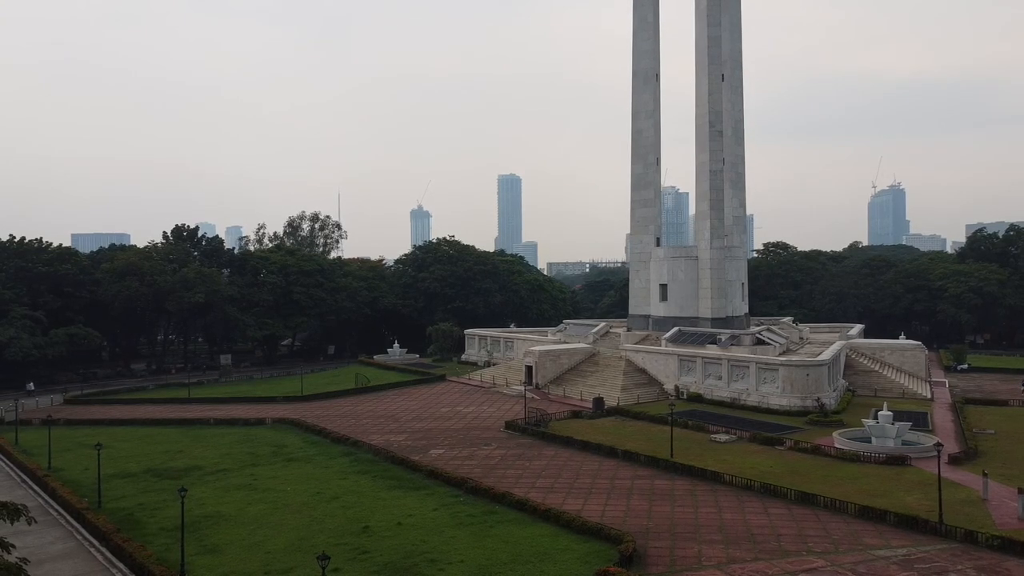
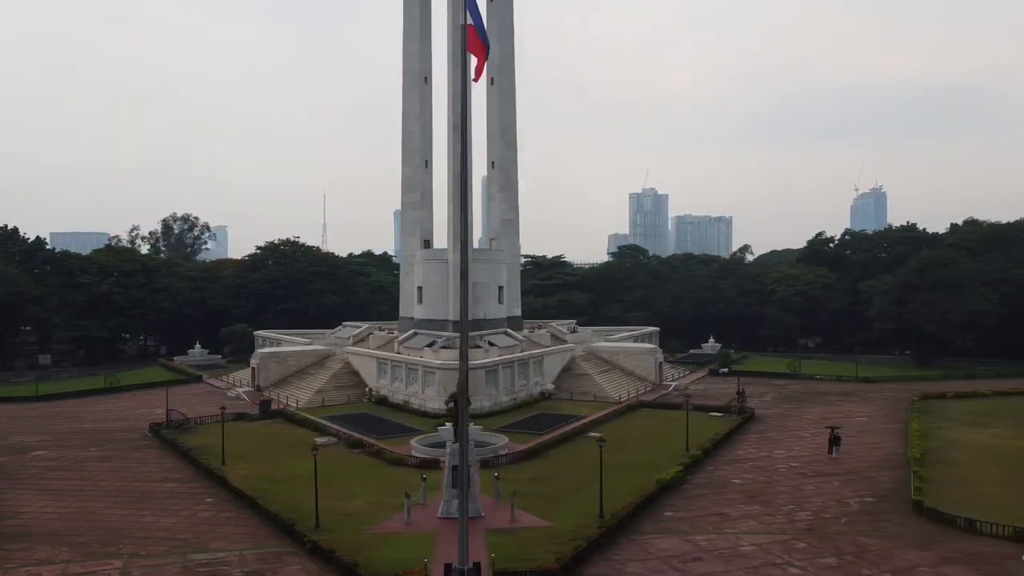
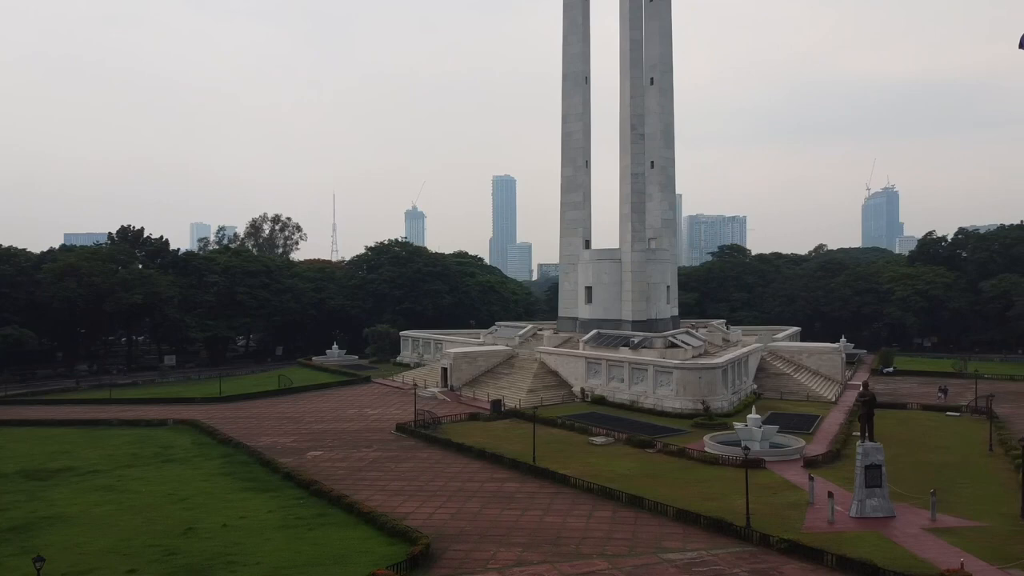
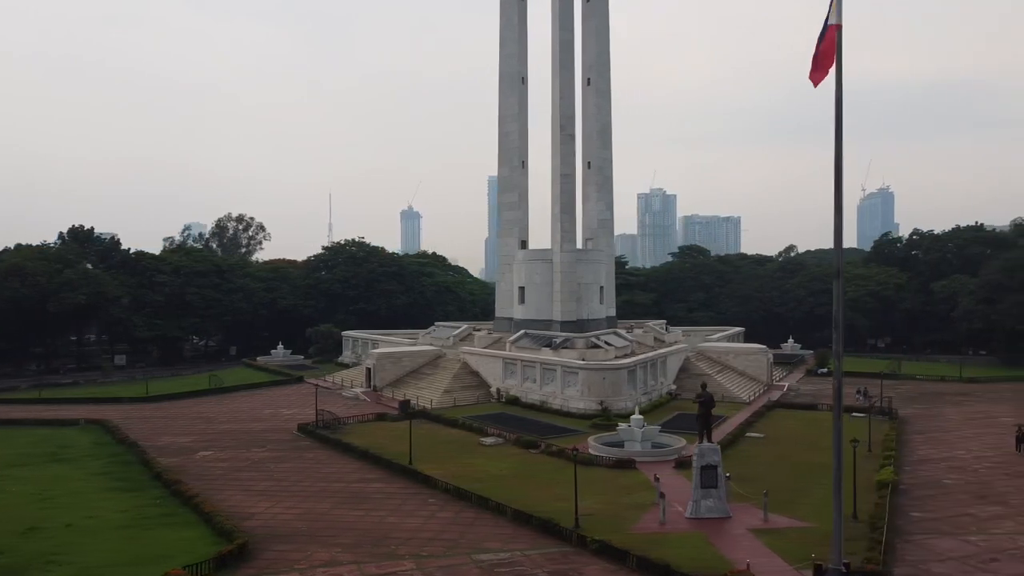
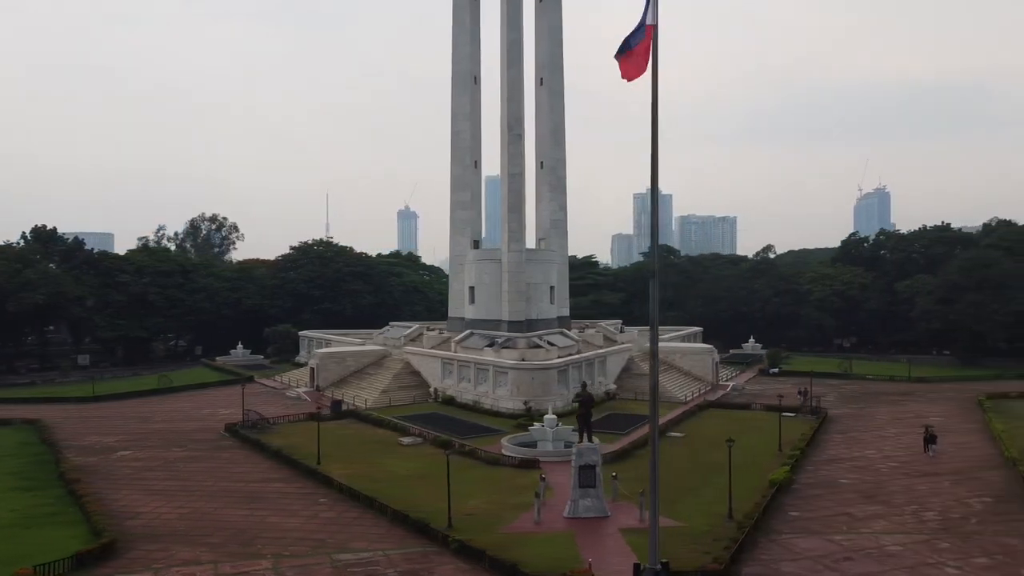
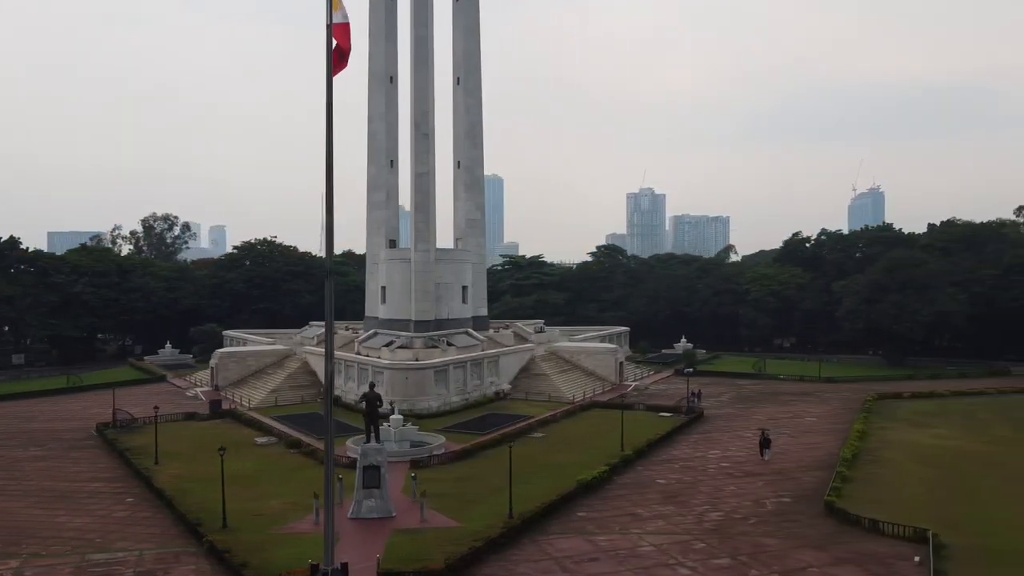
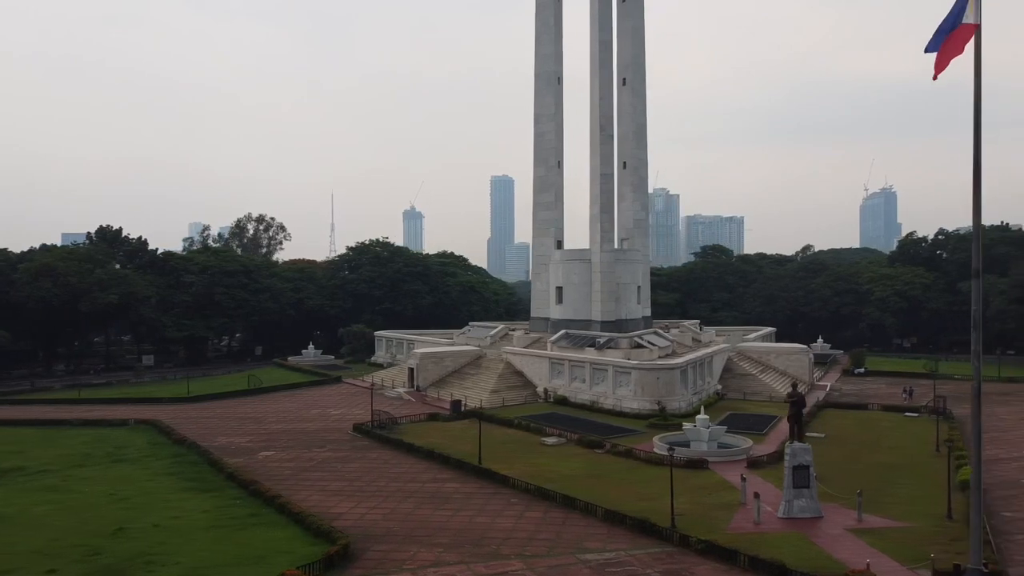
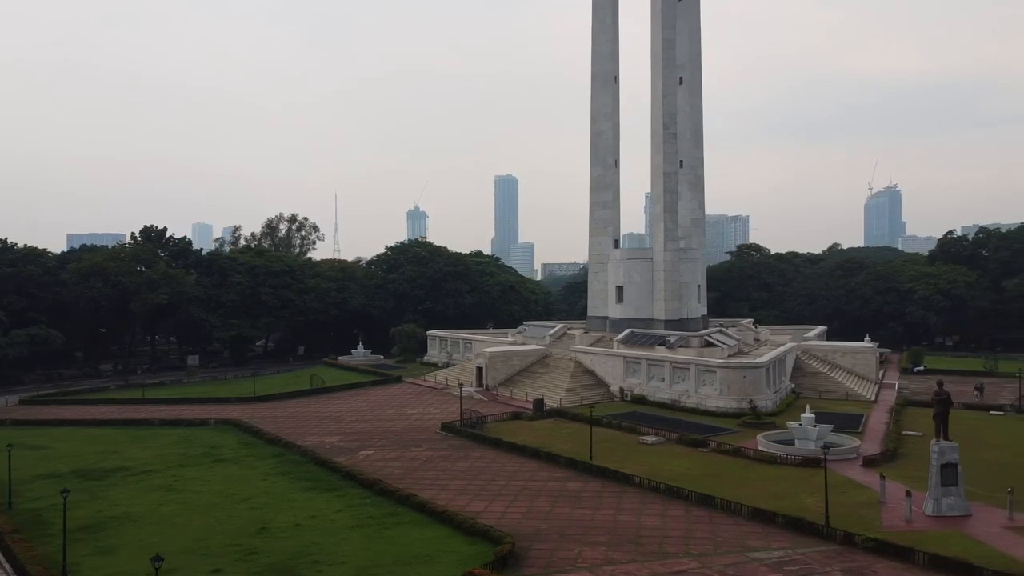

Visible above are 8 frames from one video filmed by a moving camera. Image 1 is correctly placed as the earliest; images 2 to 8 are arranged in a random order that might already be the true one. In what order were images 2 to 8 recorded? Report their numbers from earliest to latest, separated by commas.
8, 3, 7, 4, 5, 2, 6
